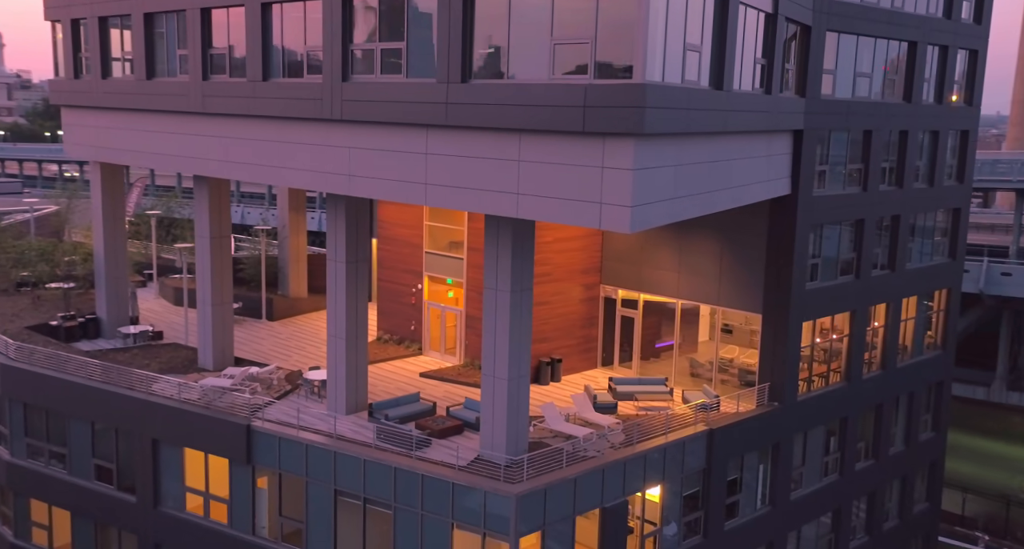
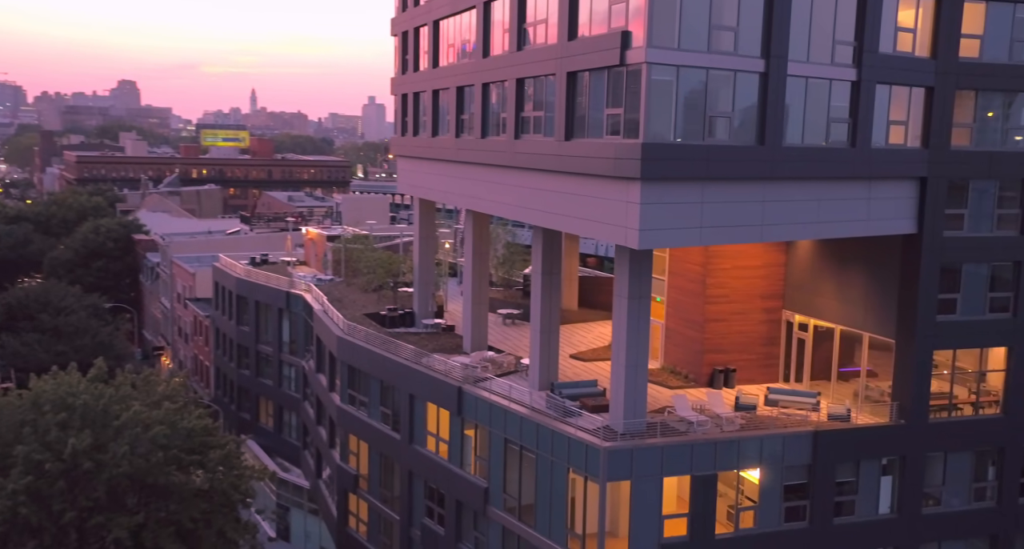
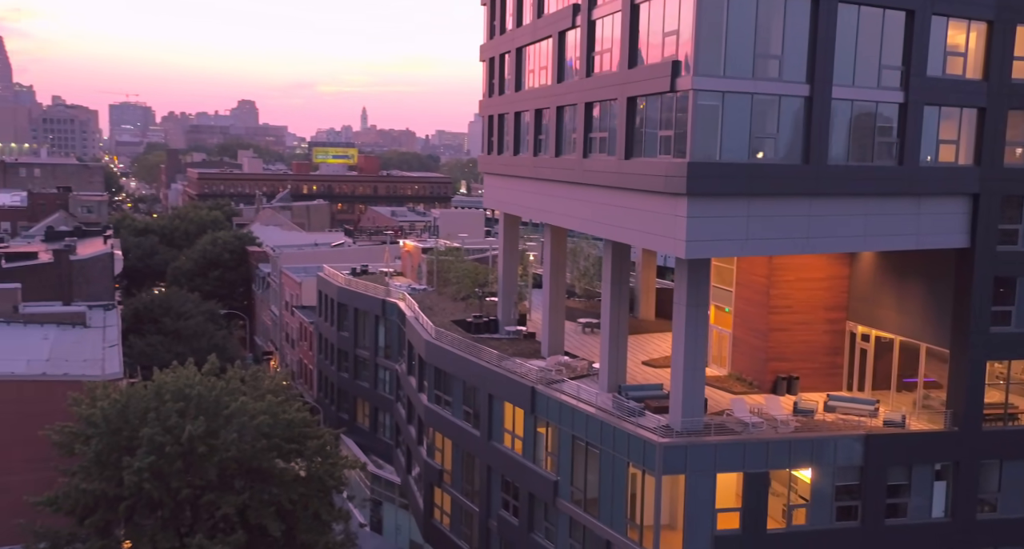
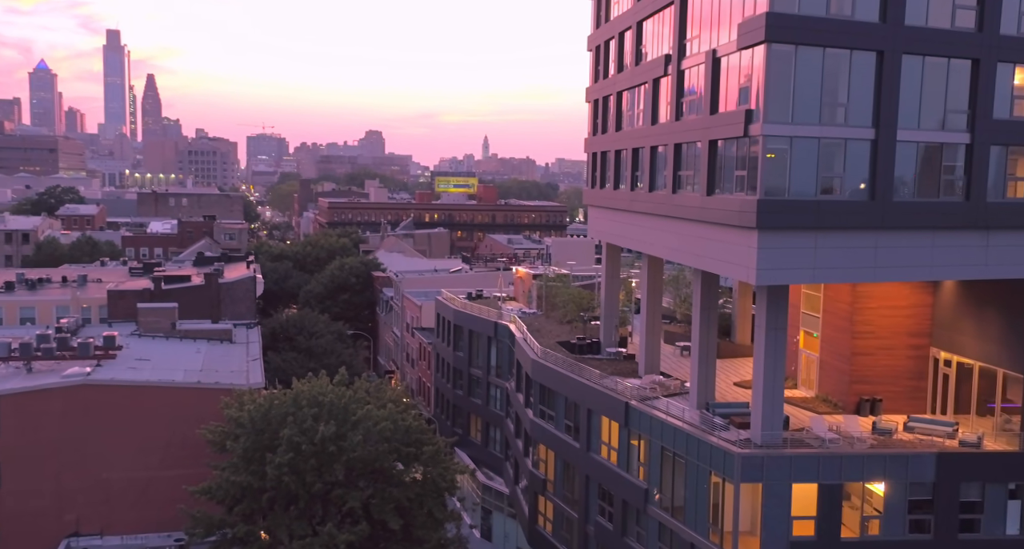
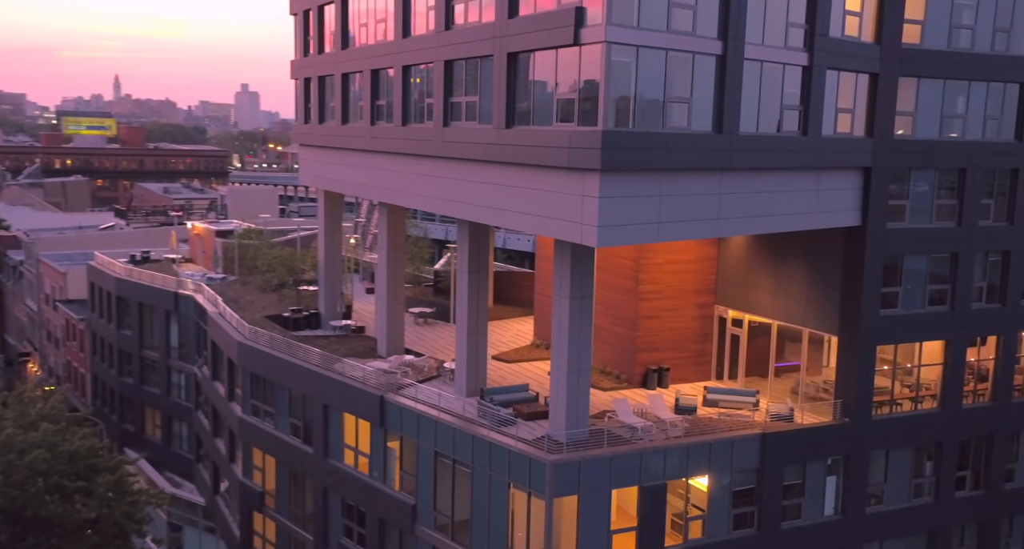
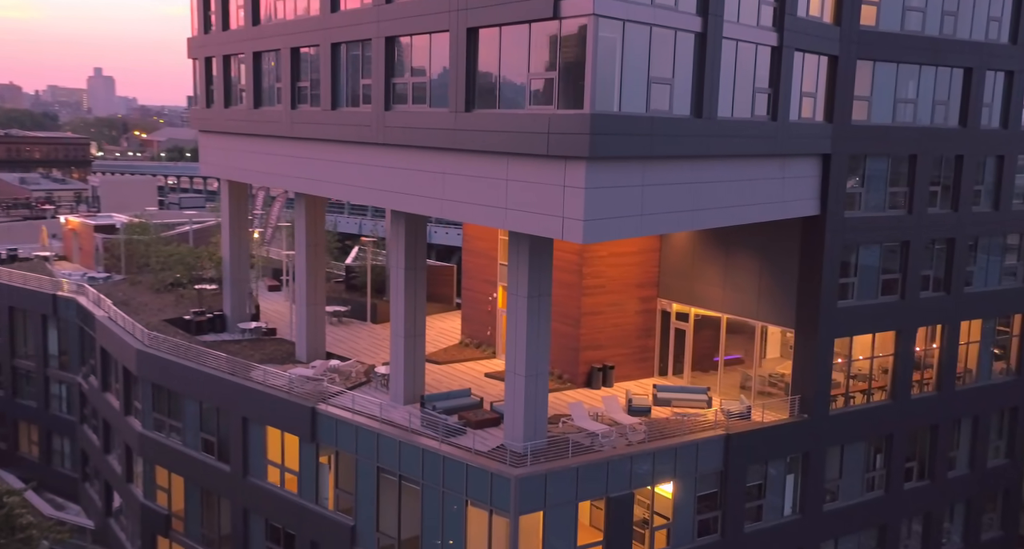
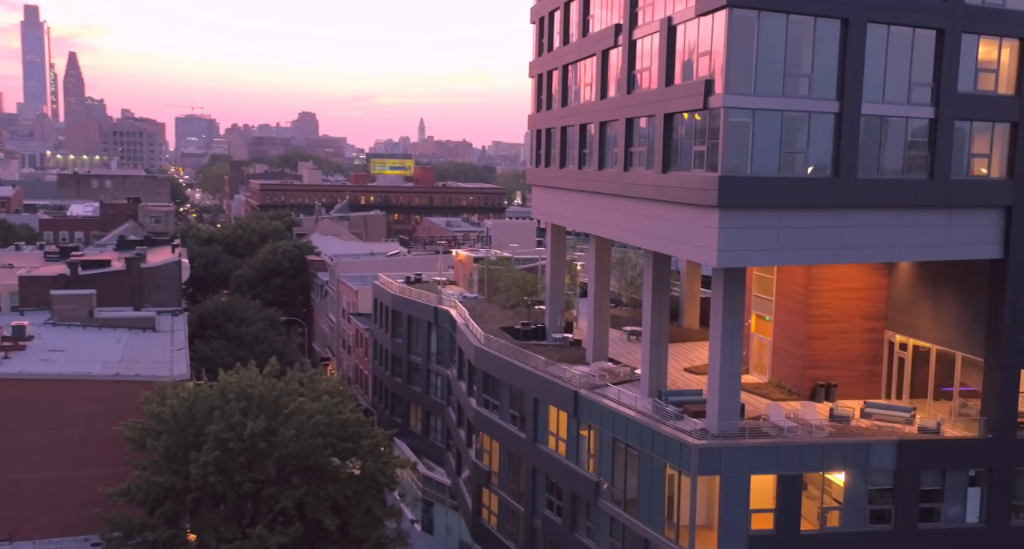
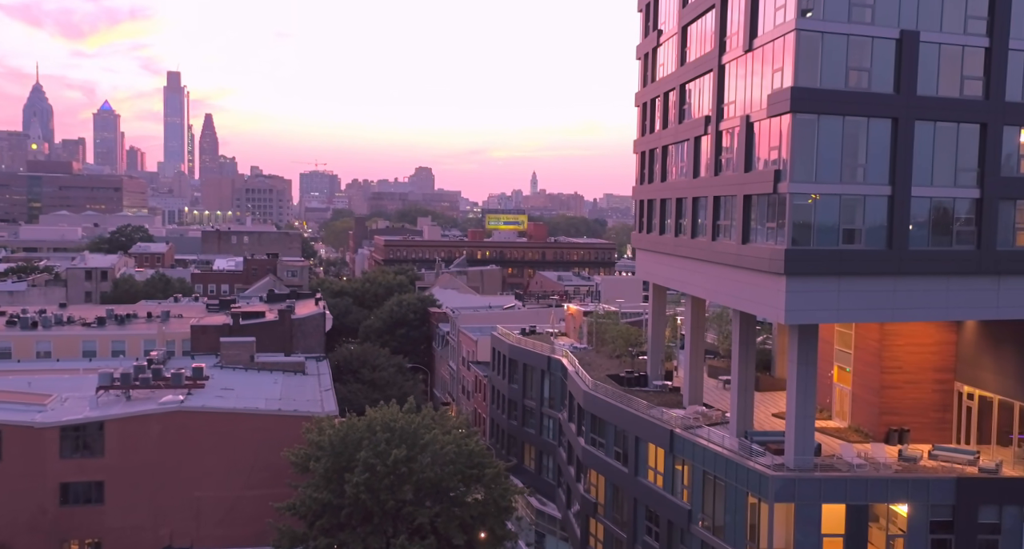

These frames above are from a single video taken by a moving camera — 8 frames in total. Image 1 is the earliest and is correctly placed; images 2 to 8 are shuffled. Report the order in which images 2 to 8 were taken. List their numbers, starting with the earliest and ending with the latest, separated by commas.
6, 5, 2, 3, 7, 4, 8
